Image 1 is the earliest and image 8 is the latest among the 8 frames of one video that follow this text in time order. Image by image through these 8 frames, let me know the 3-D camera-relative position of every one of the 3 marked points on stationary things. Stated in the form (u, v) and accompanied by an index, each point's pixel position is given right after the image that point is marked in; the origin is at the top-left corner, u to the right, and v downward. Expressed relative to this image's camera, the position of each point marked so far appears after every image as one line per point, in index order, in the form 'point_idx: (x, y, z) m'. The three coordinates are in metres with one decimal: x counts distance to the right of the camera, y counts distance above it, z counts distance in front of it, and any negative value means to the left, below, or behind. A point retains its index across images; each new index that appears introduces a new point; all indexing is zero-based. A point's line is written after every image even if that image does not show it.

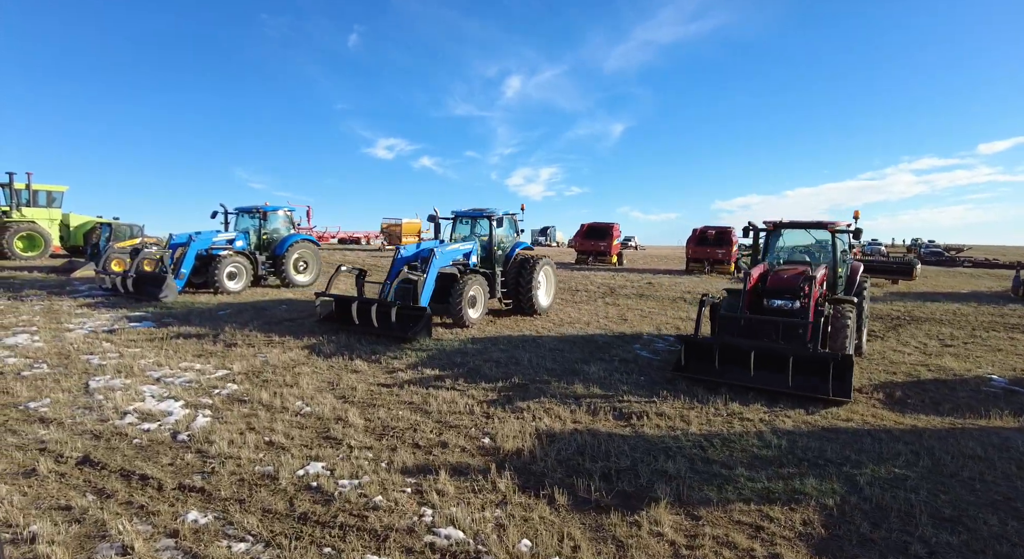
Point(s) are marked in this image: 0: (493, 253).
0: (-0.3, +0.5, +8.4) m
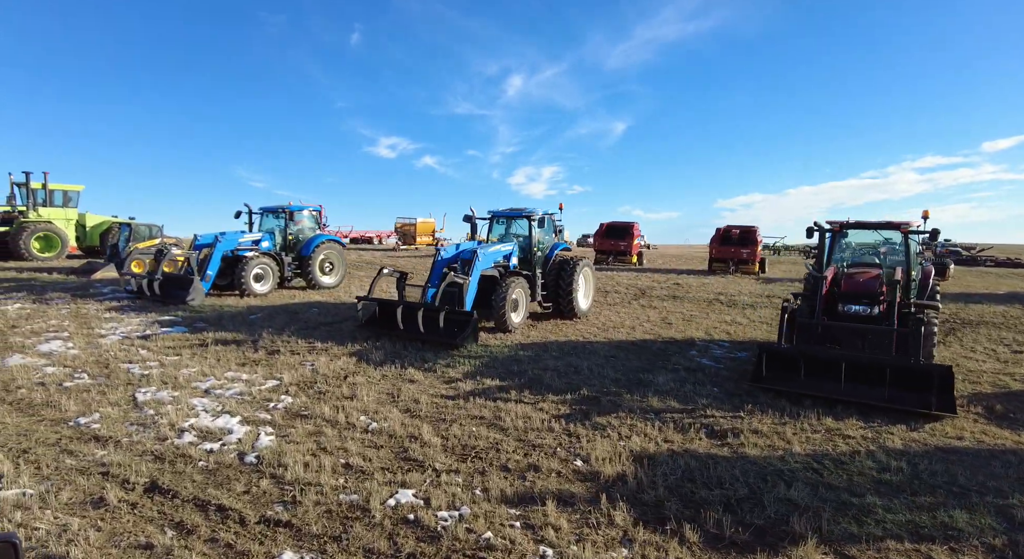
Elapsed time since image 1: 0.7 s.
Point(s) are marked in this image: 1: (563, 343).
0: (+0.3, +0.4, +8.1) m
1: (+0.7, -0.8, +6.7) m
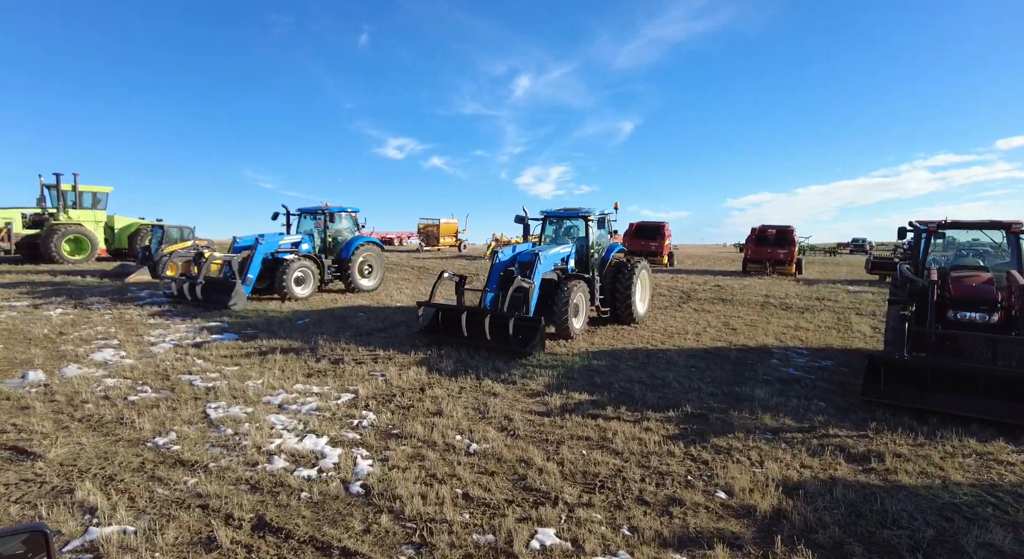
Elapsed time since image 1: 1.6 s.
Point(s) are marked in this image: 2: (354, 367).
0: (+1.2, +0.4, +7.8) m
1: (+1.5, -0.9, +6.4) m
2: (-1.6, -0.9, +5.3) m
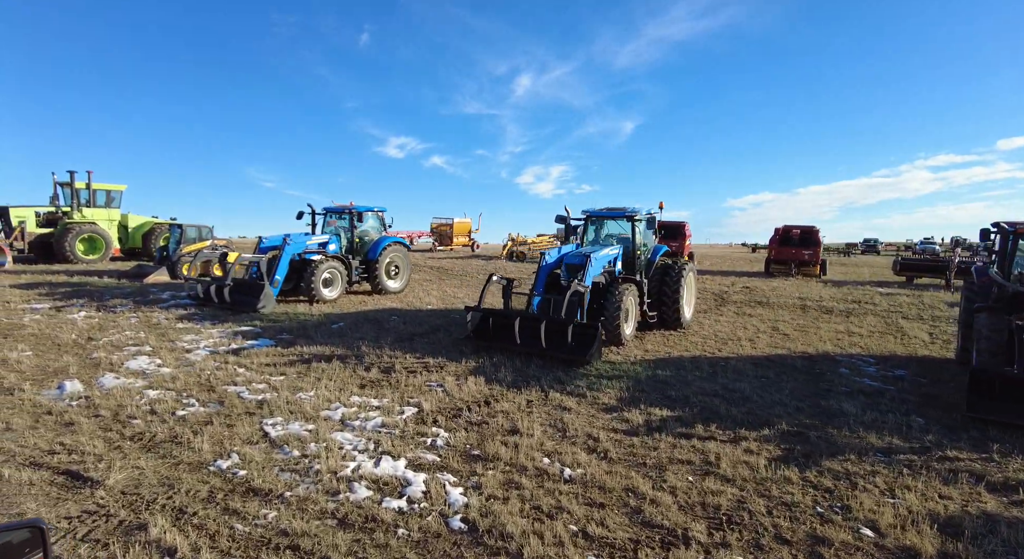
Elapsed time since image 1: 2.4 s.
0: (+1.8, +0.3, +7.5) m
1: (+2.1, -0.9, +6.0) m
2: (-1.0, -1.0, +5.0) m
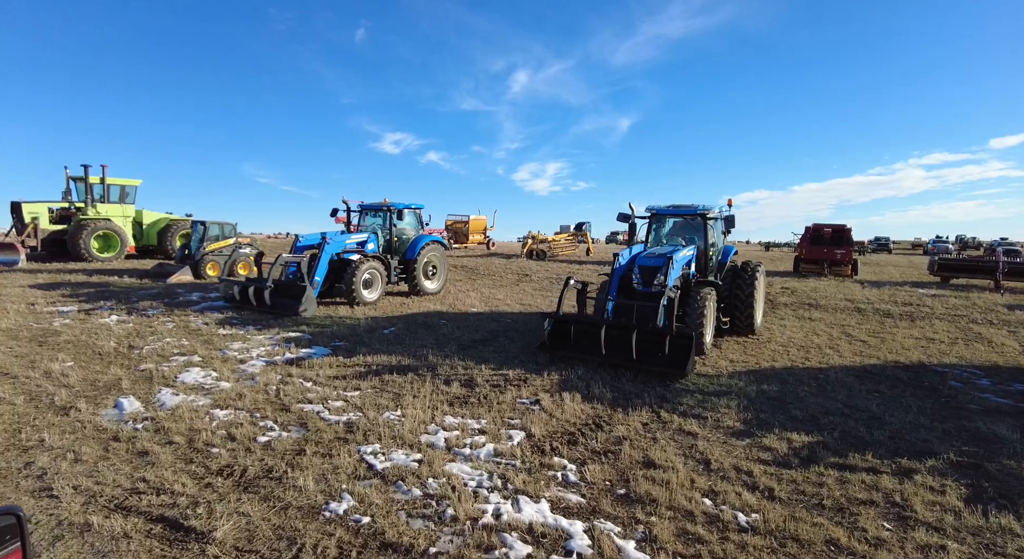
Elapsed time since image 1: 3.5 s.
0: (+2.7, +0.3, +7.0) m
1: (+3.0, -1.0, +5.6) m
2: (-0.1, -1.0, +4.6) m
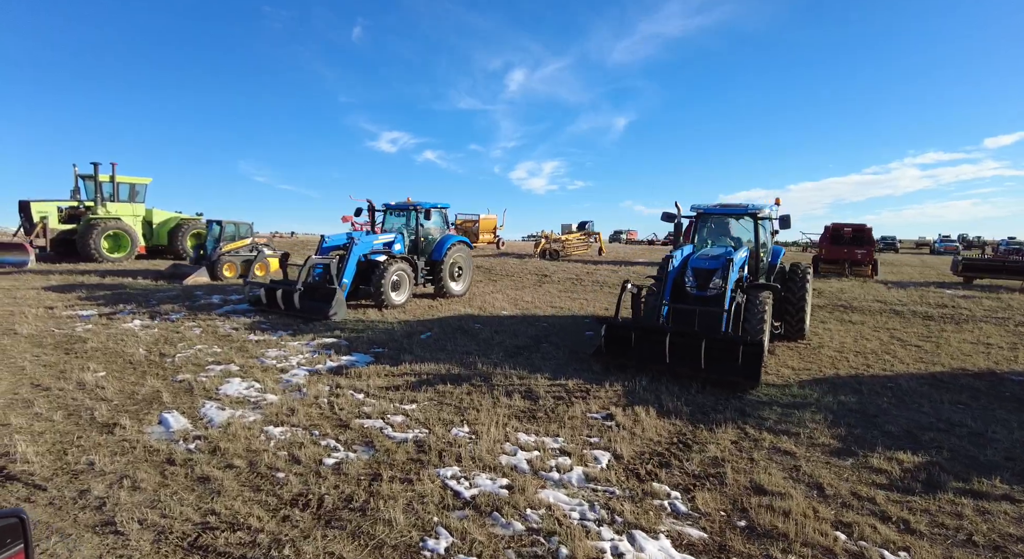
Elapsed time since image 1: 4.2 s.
0: (+3.2, +0.2, +6.7) m
1: (+3.6, -1.0, +5.3) m
2: (+0.4, -1.1, +4.3) m
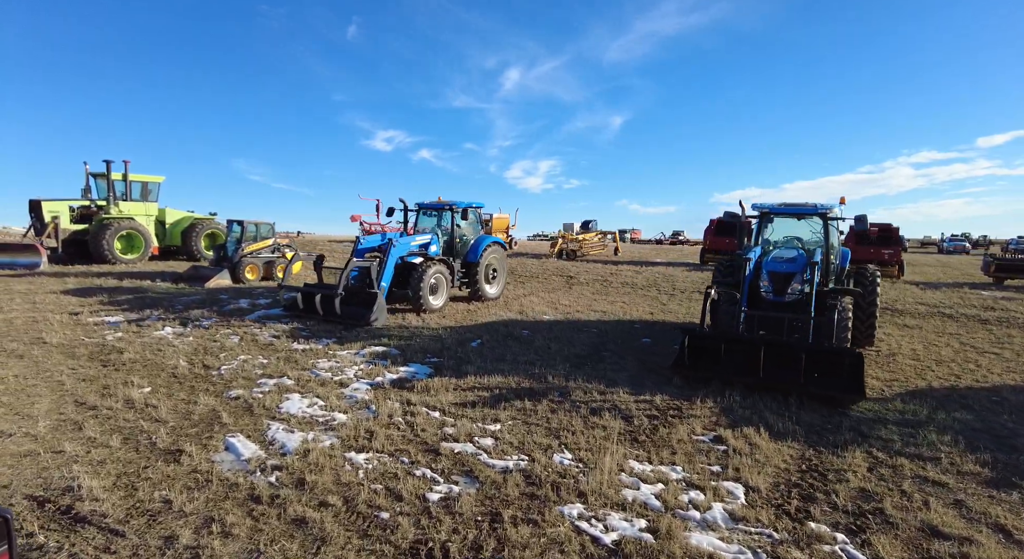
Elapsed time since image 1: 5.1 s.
0: (+3.9, +0.2, +6.3) m
1: (+4.3, -1.1, +4.9) m
2: (+1.1, -1.1, +3.9) m
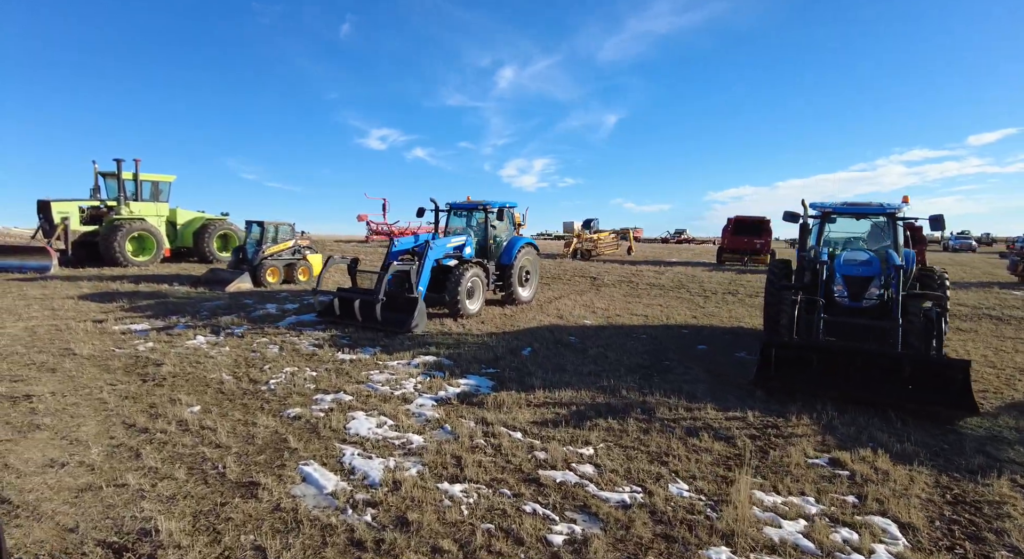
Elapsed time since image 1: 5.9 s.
0: (+4.6, +0.1, +6.0) m
1: (+4.9, -1.1, +4.6) m
2: (+1.8, -1.2, +3.6) m
